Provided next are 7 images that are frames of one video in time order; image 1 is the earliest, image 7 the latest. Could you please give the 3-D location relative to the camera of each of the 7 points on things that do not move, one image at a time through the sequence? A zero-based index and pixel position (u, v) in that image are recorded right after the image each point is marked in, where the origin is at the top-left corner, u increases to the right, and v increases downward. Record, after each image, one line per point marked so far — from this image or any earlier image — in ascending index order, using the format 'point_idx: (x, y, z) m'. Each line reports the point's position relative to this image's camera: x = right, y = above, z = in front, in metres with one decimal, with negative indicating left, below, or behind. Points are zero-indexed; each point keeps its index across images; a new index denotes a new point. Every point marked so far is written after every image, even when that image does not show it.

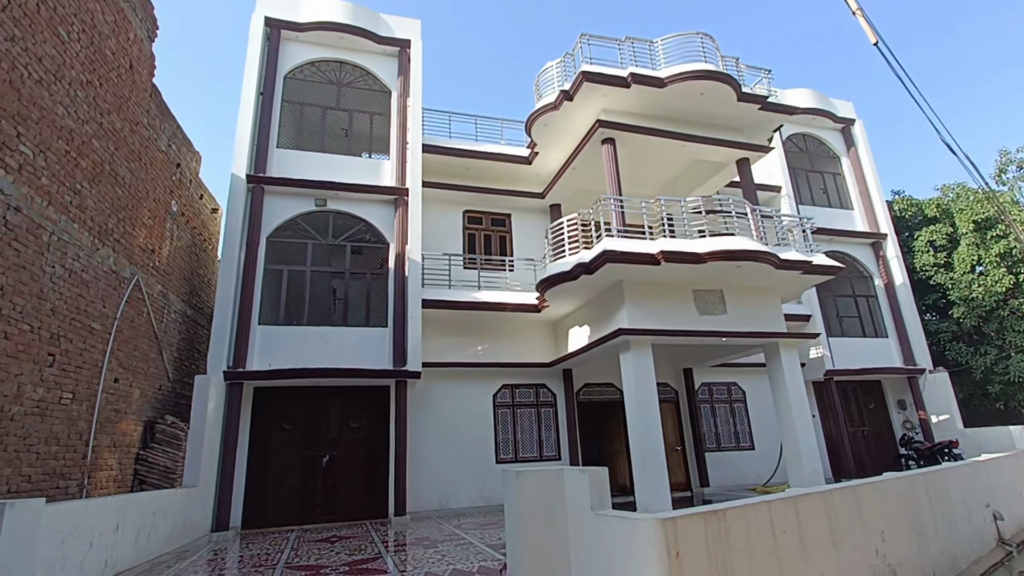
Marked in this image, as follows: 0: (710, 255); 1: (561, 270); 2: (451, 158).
0: (+2.8, +0.5, +7.0) m
1: (+0.7, +0.3, +7.4) m
2: (-1.2, +2.5, +9.7) m
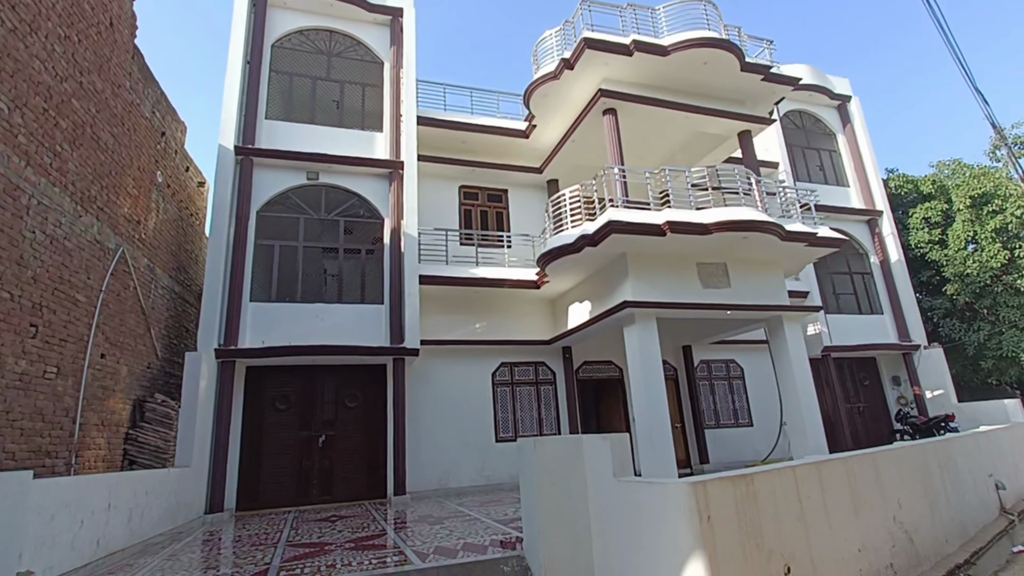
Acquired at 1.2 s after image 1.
0: (+2.8, +0.8, +6.9) m
1: (+0.7, +0.7, +7.2) m
2: (-1.2, +2.9, +9.5) m
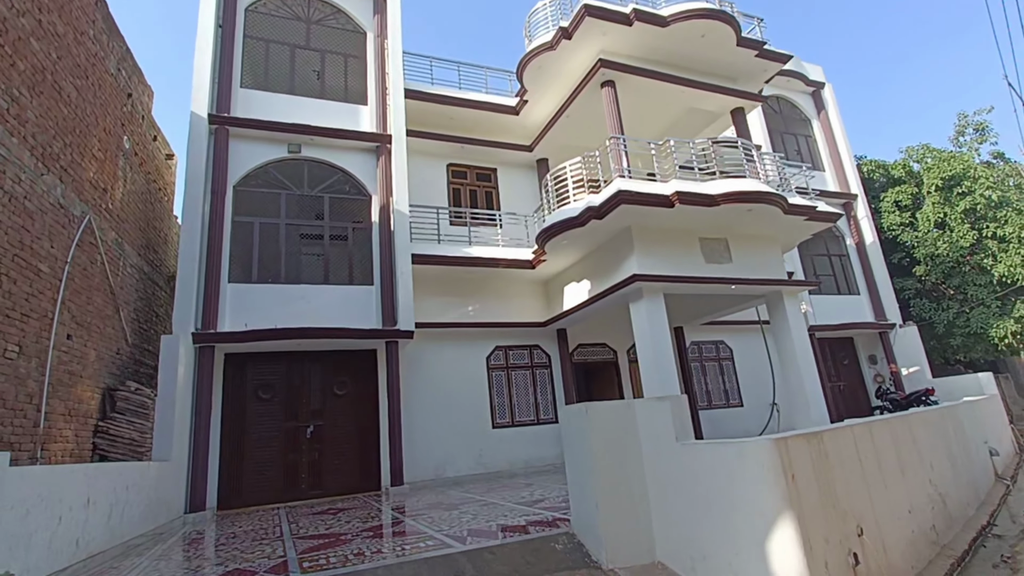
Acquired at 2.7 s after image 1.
0: (+2.8, +1.2, +6.8) m
1: (+0.8, +1.0, +7.0) m
2: (-1.4, +3.2, +9.0) m
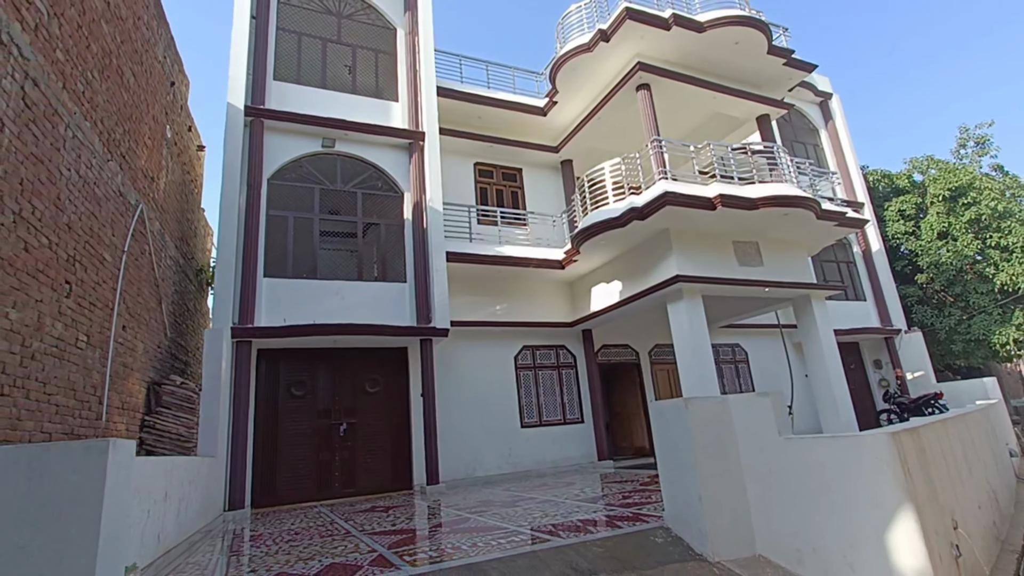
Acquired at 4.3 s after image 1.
0: (+3.4, +1.2, +6.9) m
1: (+1.3, +1.0, +7.0) m
2: (-0.9, +3.2, +9.0) m
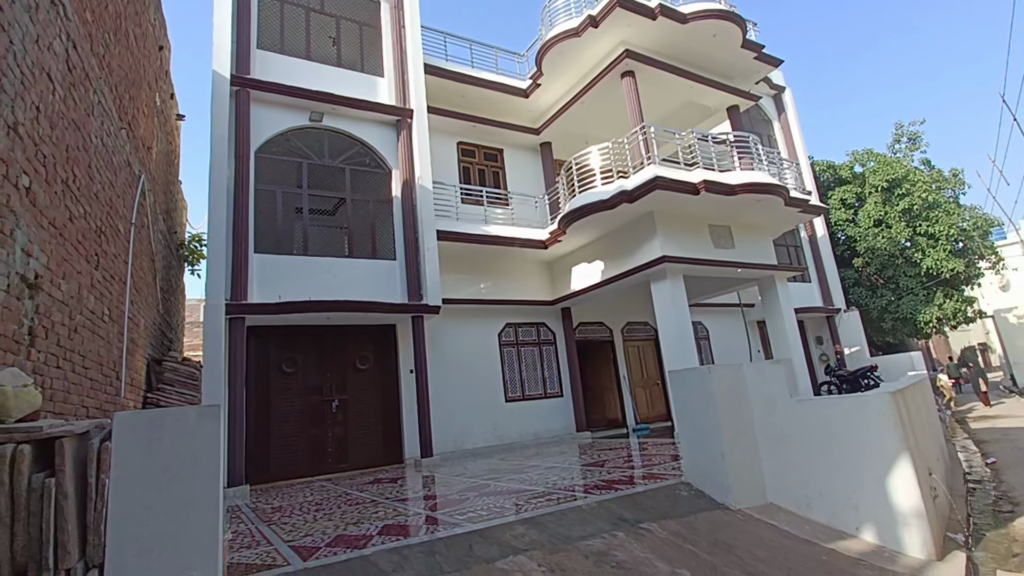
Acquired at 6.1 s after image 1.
0: (+3.3, +1.5, +7.4) m
1: (+1.2, +1.3, +7.3) m
2: (-1.1, +3.6, +9.0) m
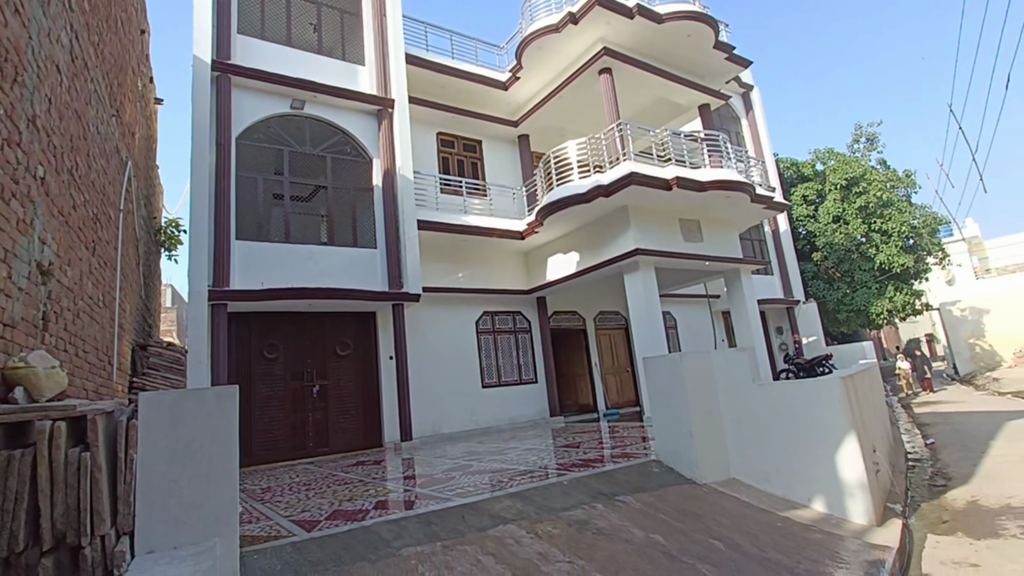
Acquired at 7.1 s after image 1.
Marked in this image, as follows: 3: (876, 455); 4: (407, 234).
0: (+3.0, +1.6, +7.8) m
1: (+0.9, +1.4, +7.6) m
2: (-1.5, +3.8, +9.1) m
3: (+2.9, -1.3, +4.1) m
4: (-1.6, +0.8, +7.8) m
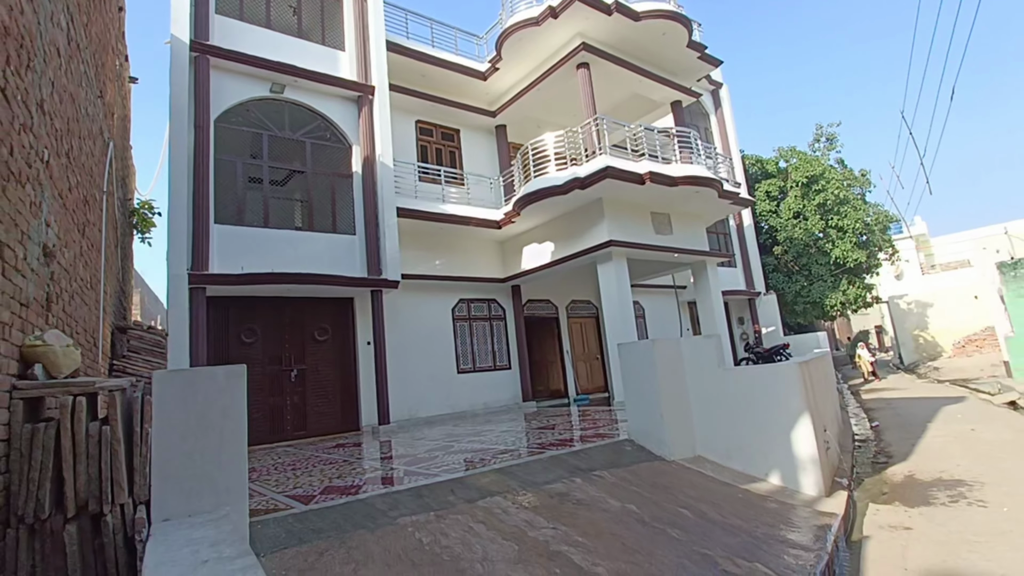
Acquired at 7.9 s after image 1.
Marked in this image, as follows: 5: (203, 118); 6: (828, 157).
0: (+2.7, +1.7, +8.1) m
1: (+0.6, +1.6, +7.8) m
2: (-1.8, +4.1, +9.1) m
3: (+2.8, -1.3, +4.6) m
4: (-1.9, +1.0, +7.8) m
5: (-4.1, +2.2, +6.7) m
6: (+9.9, +4.1, +15.9) m
